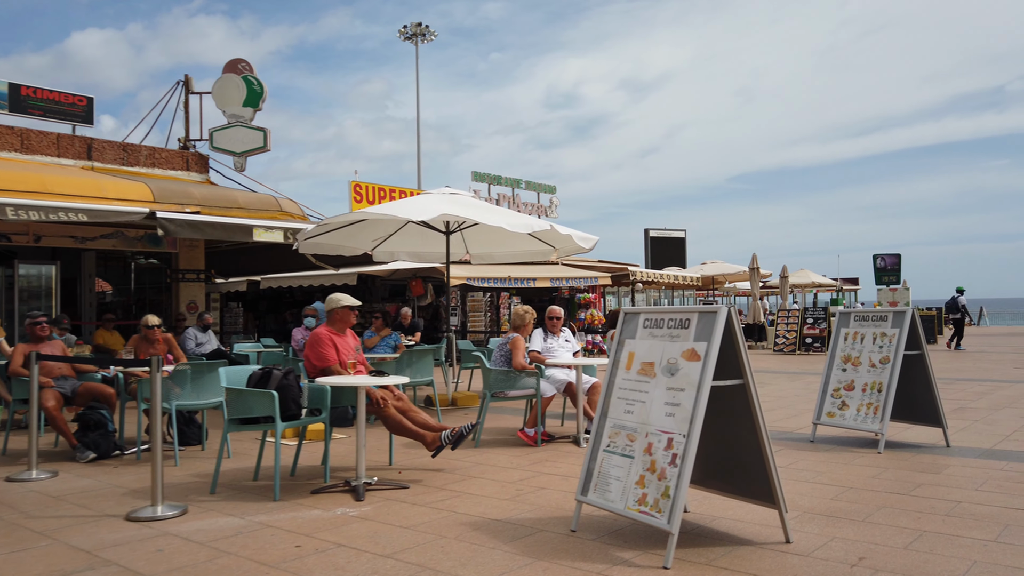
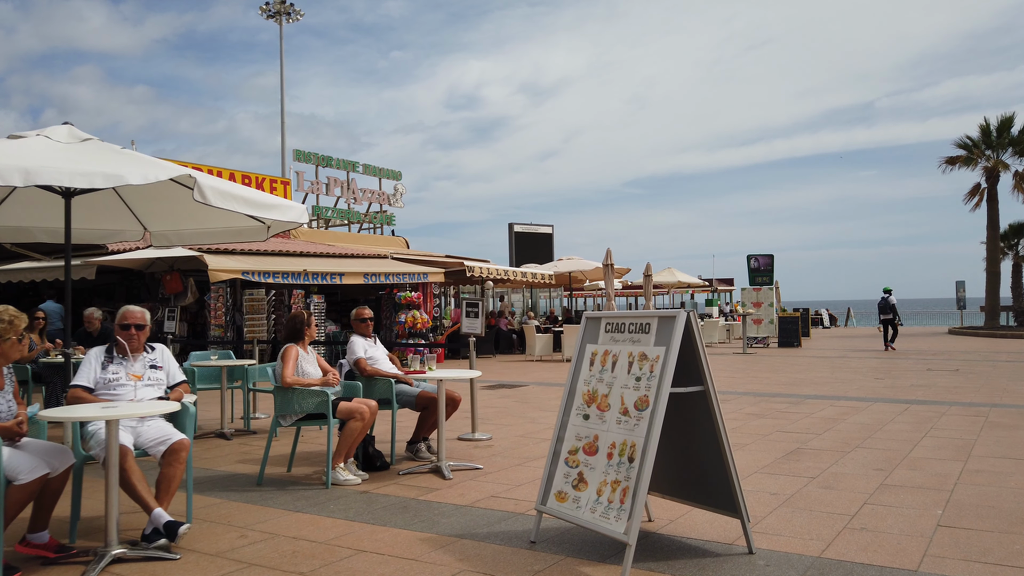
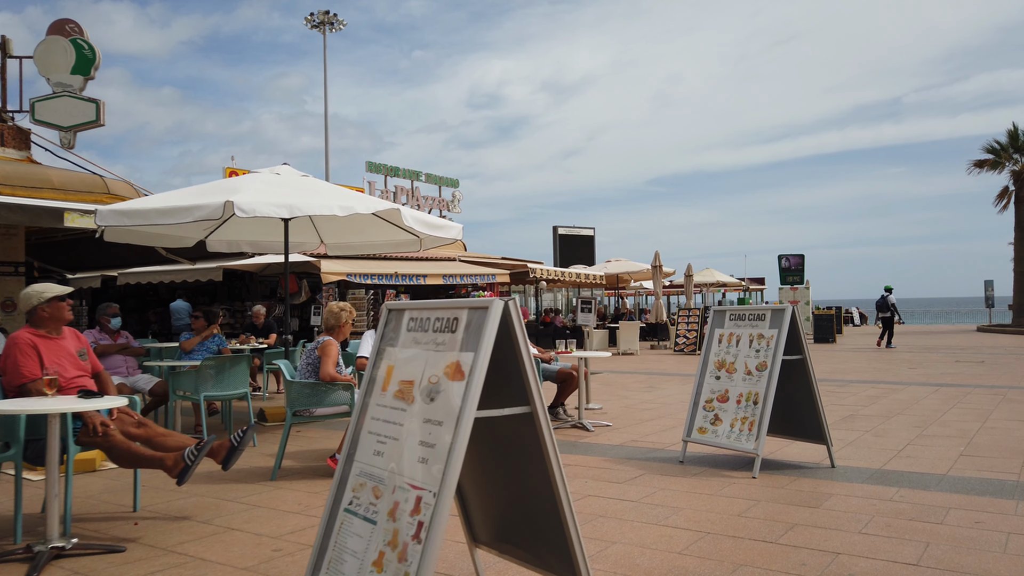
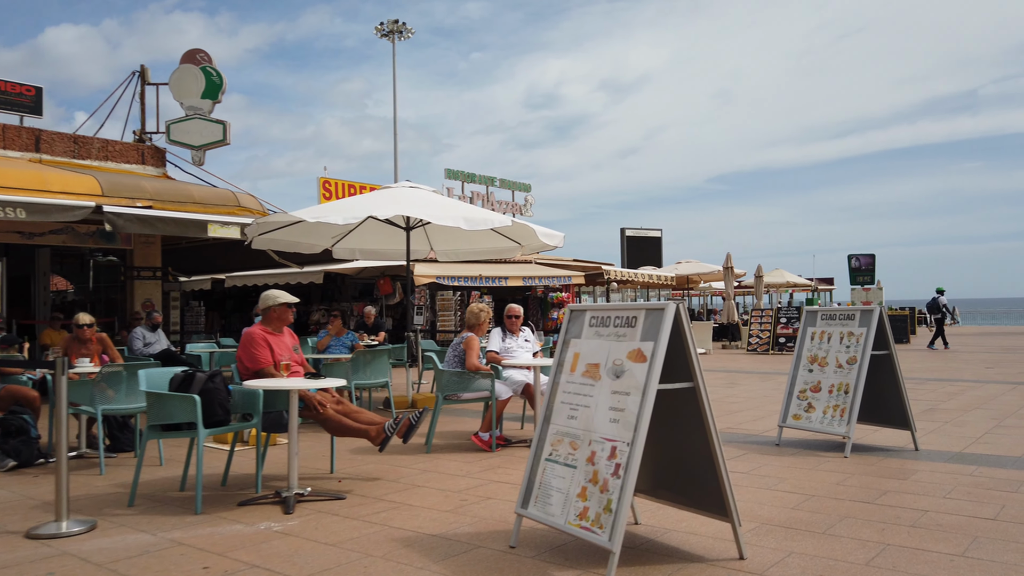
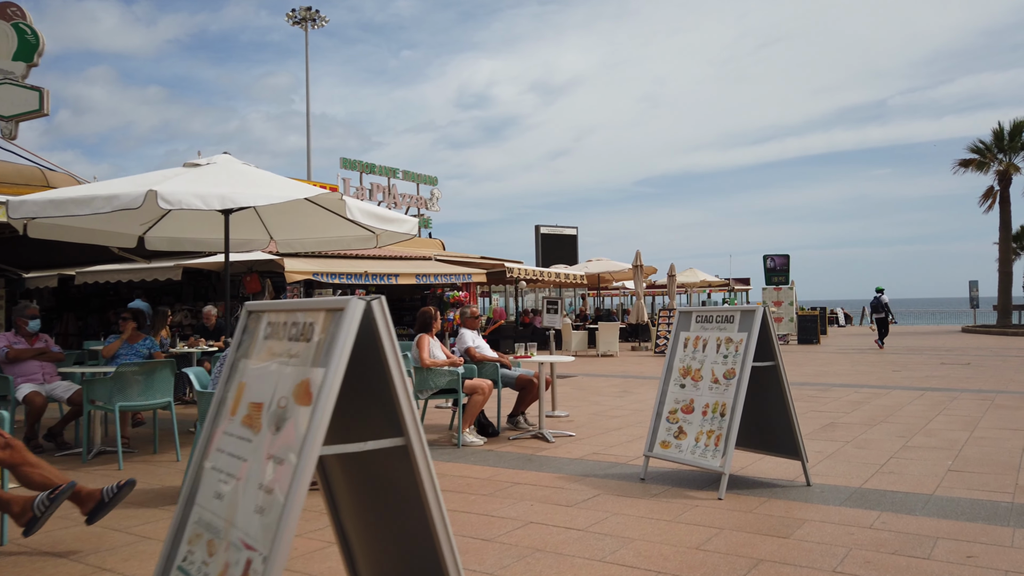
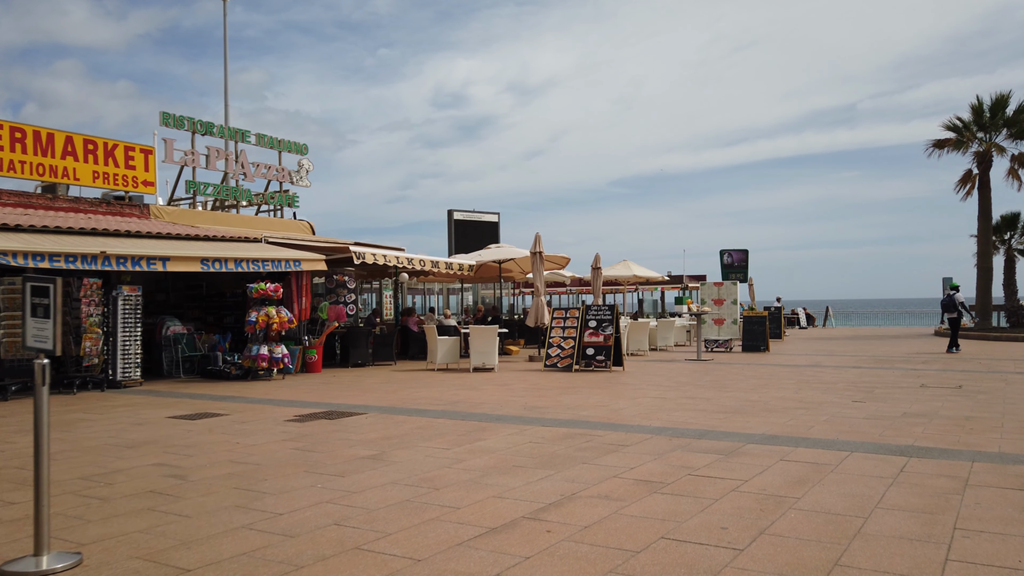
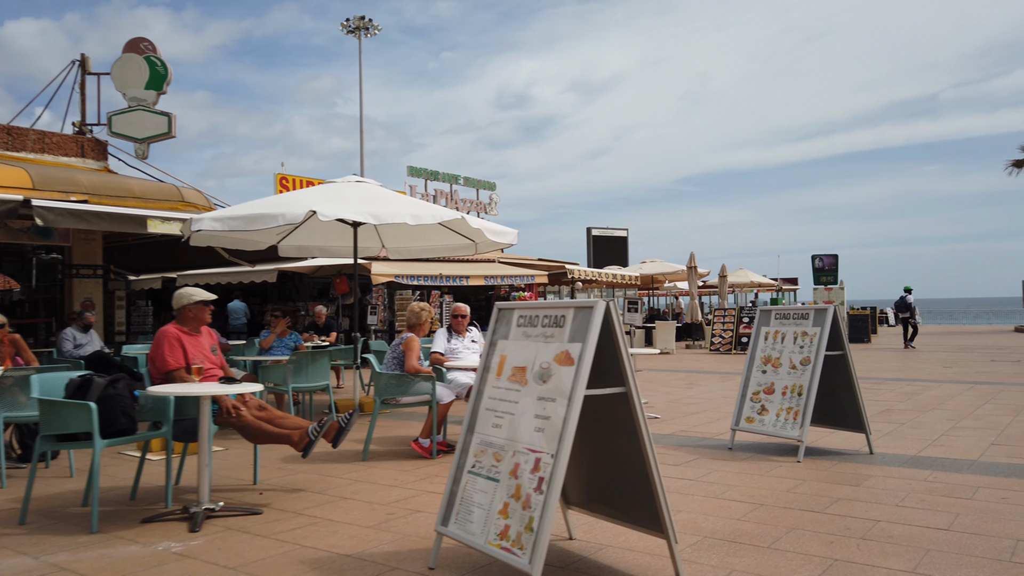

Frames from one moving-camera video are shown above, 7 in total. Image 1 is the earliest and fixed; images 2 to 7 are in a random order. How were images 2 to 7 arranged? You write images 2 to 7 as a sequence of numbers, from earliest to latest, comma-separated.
4, 7, 3, 5, 2, 6
